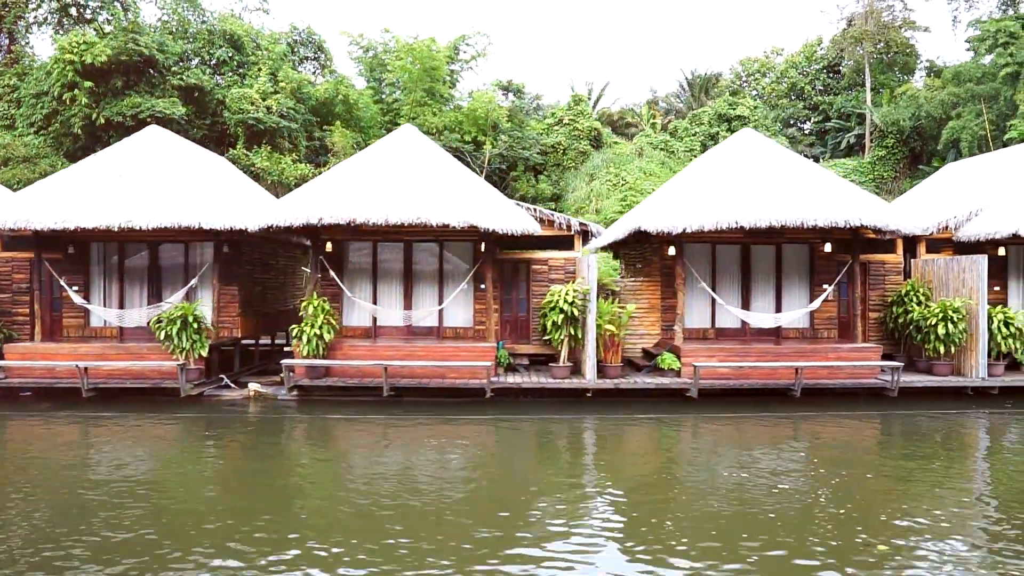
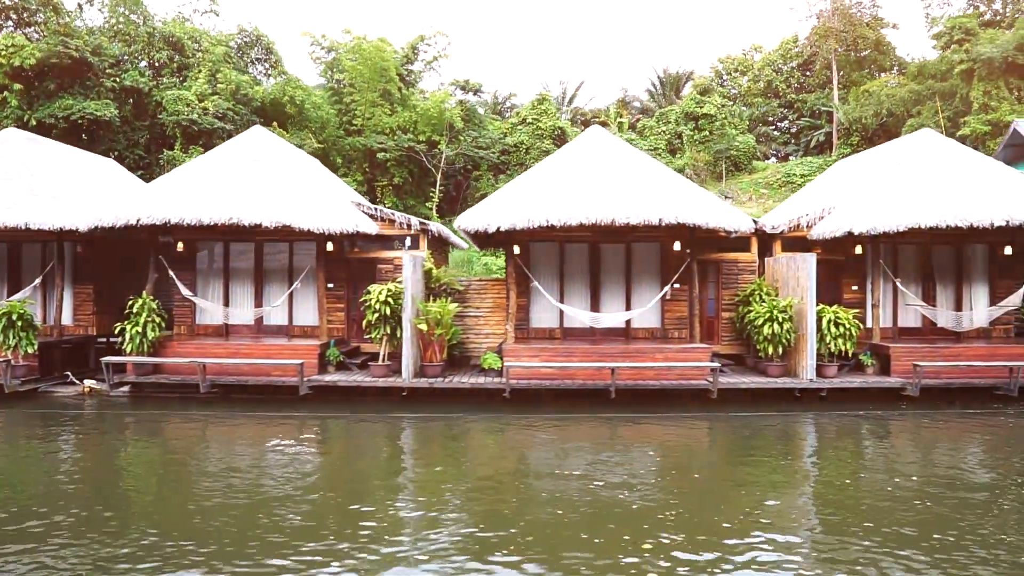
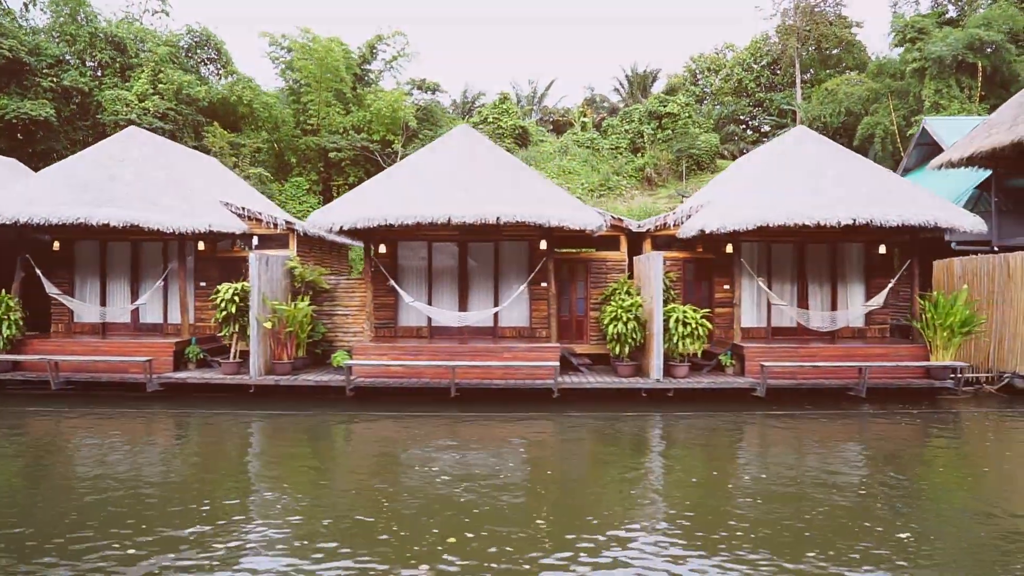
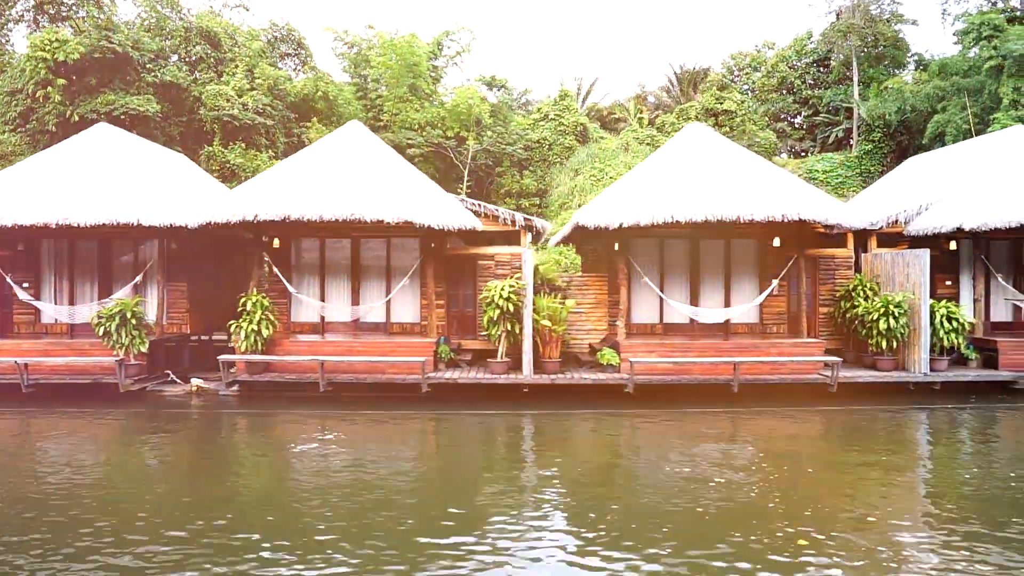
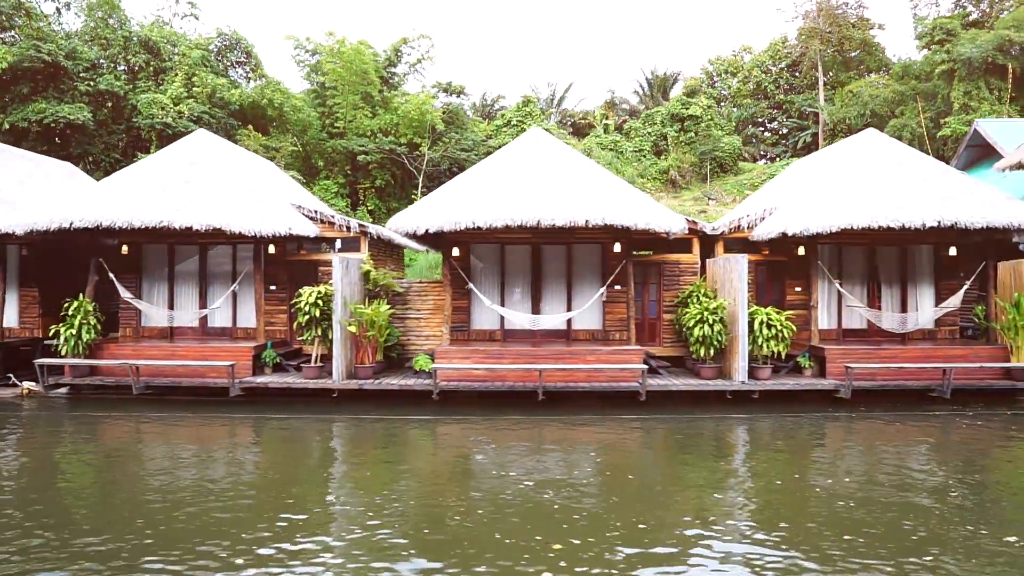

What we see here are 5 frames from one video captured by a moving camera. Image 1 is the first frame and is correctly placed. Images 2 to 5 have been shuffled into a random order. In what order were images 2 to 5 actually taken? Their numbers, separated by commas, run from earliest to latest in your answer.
4, 2, 5, 3
